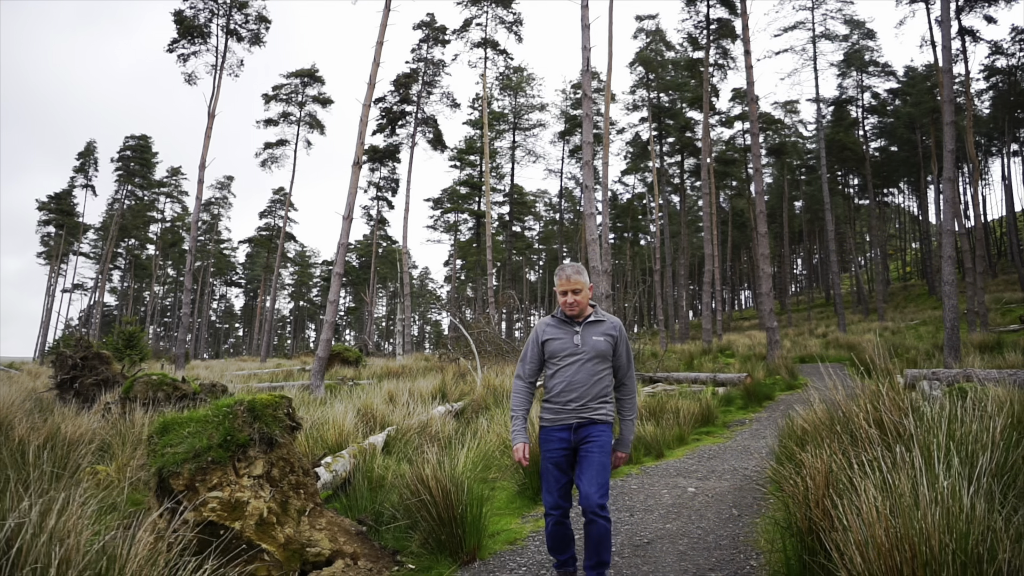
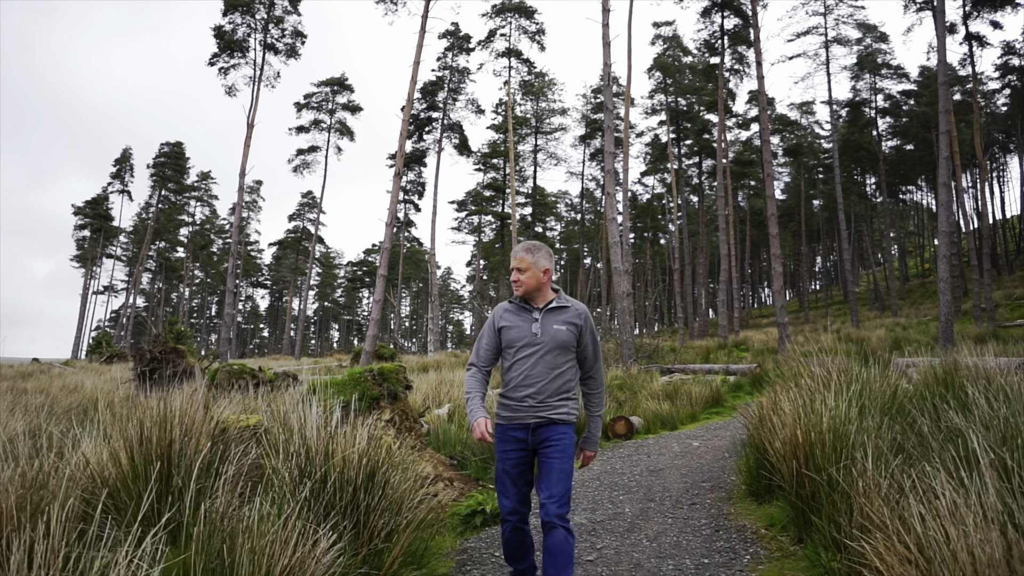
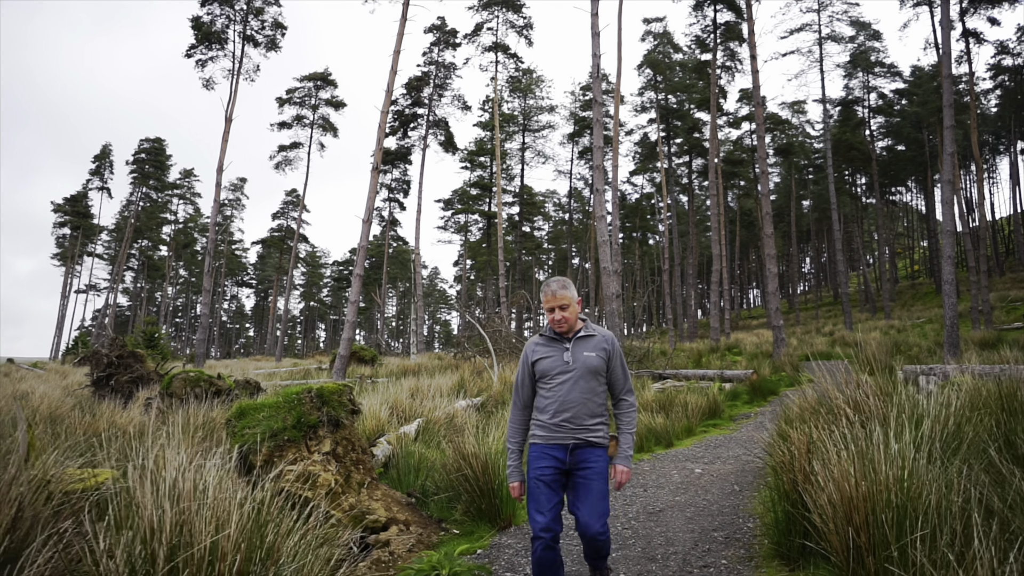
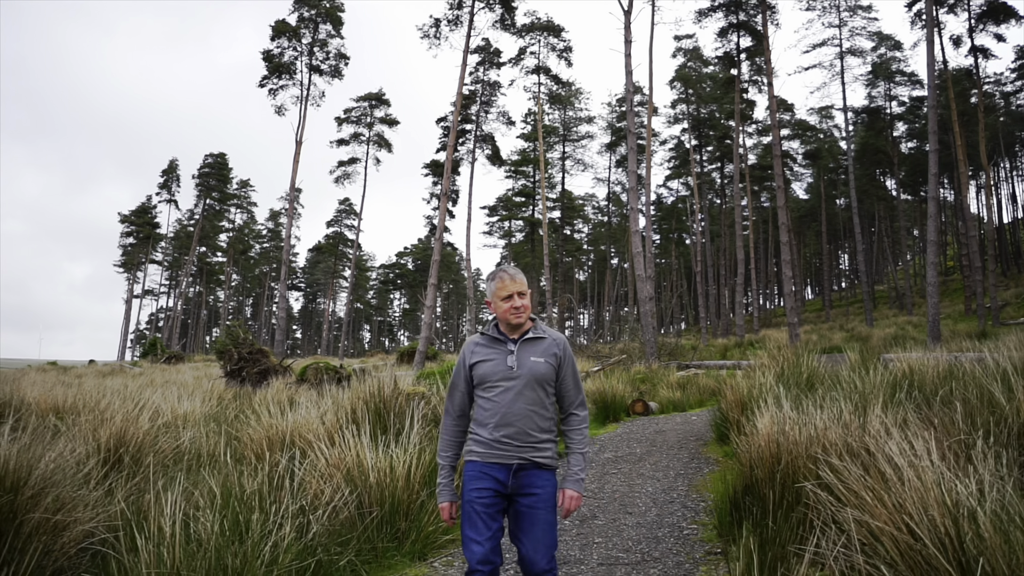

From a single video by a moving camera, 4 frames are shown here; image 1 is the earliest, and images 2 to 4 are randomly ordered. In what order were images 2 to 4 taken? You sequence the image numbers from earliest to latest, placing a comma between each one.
3, 2, 4
